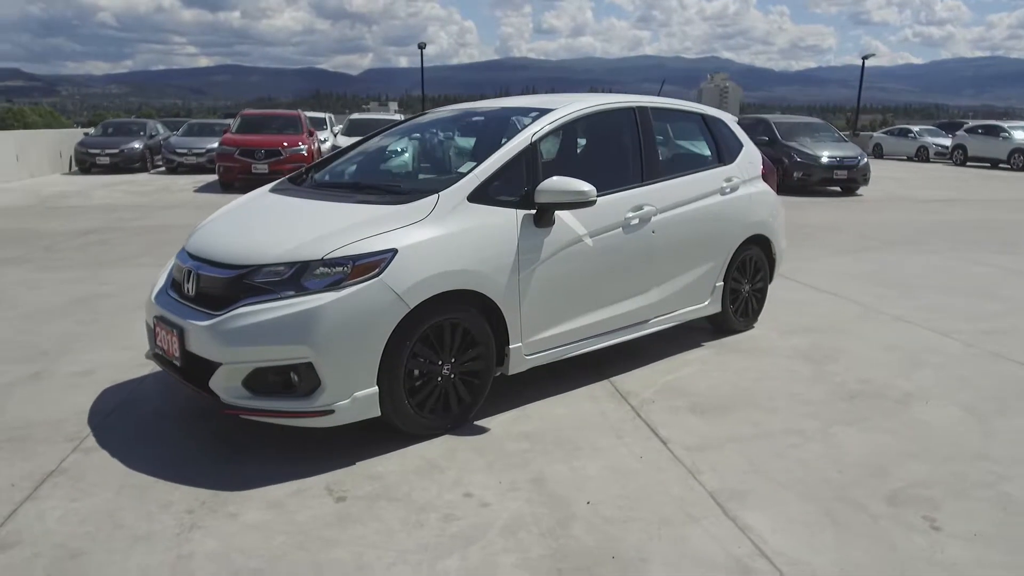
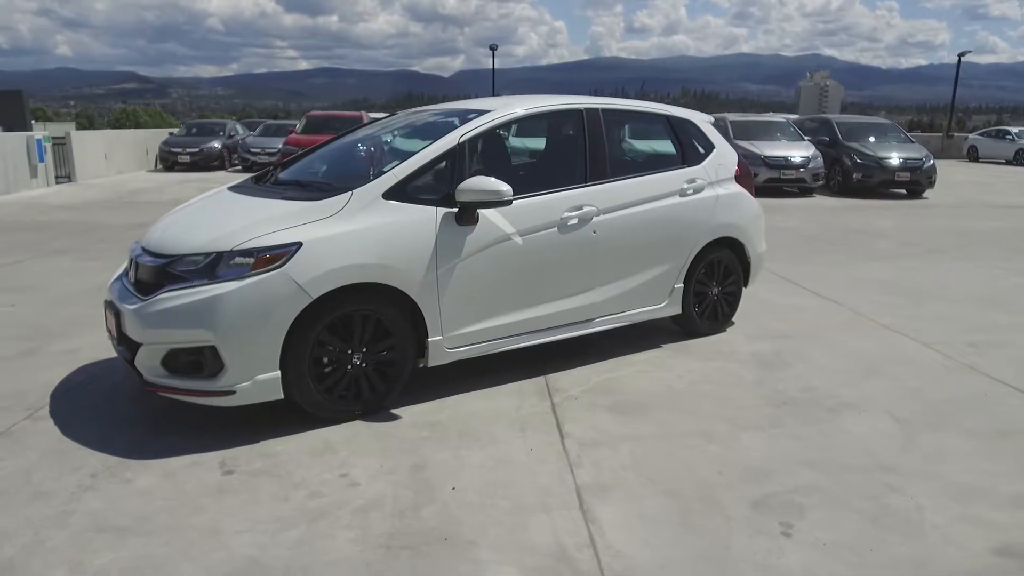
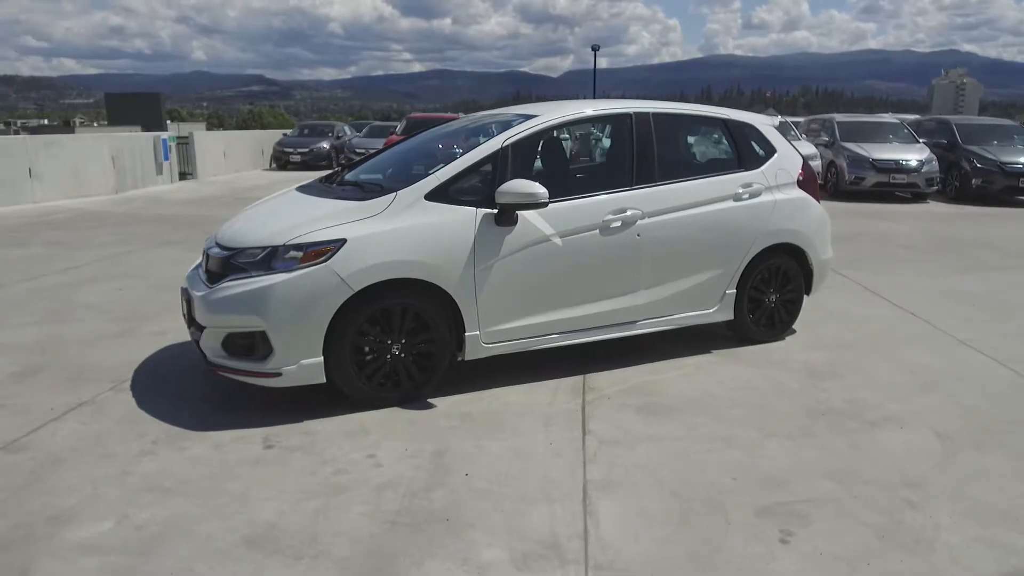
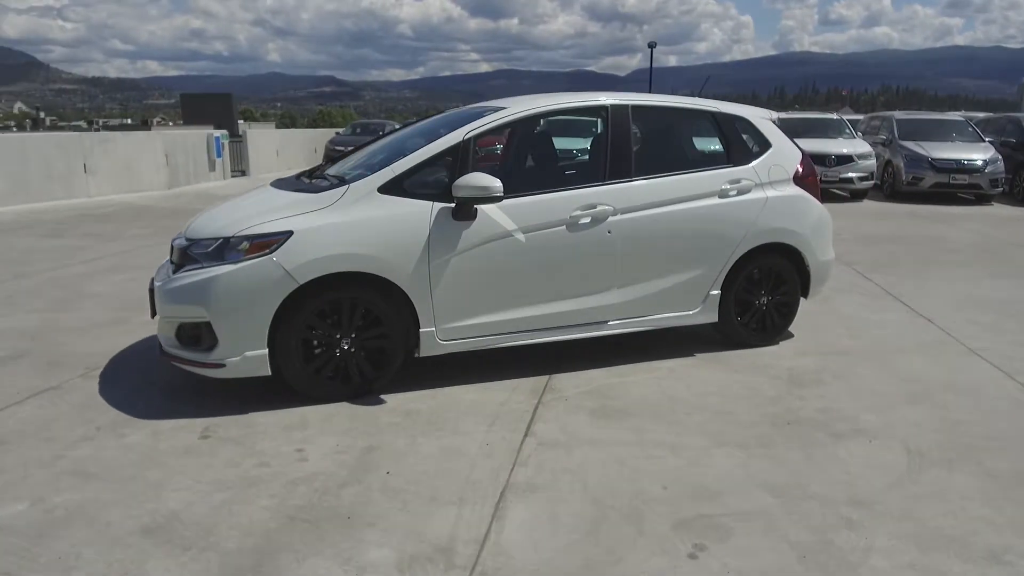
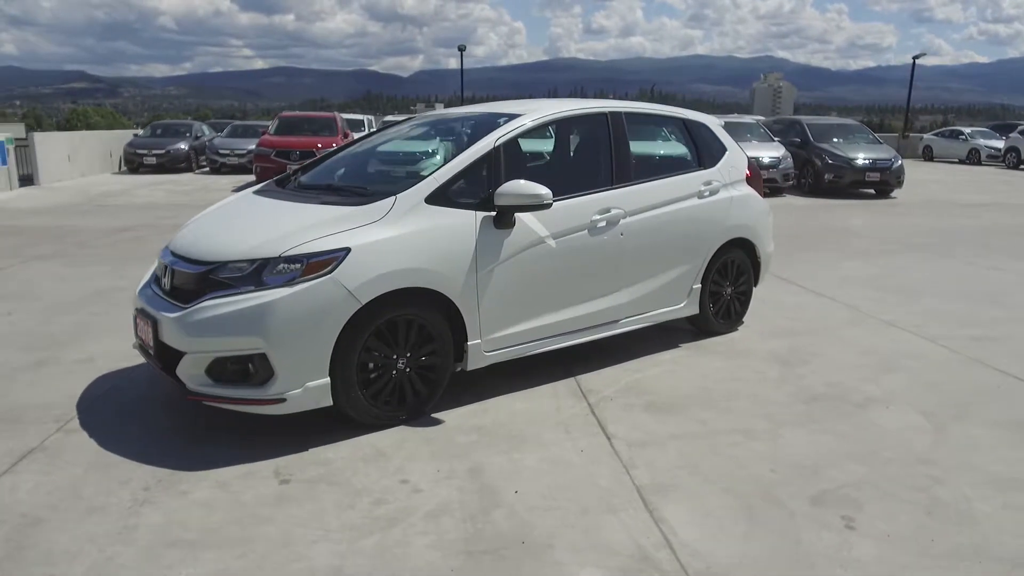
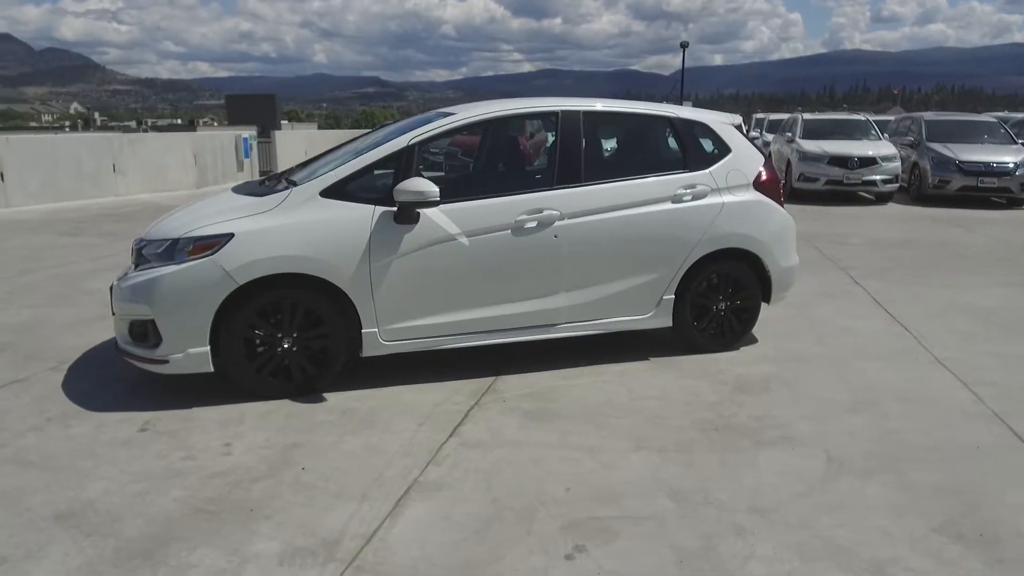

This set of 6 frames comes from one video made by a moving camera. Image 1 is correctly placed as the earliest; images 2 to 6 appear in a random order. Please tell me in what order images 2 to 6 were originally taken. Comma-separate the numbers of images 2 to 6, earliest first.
5, 2, 3, 4, 6
